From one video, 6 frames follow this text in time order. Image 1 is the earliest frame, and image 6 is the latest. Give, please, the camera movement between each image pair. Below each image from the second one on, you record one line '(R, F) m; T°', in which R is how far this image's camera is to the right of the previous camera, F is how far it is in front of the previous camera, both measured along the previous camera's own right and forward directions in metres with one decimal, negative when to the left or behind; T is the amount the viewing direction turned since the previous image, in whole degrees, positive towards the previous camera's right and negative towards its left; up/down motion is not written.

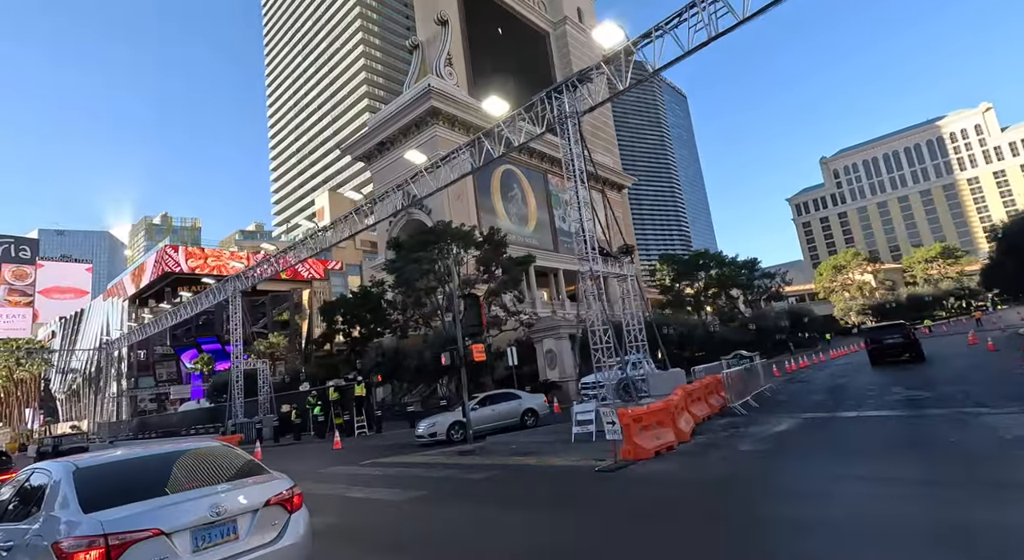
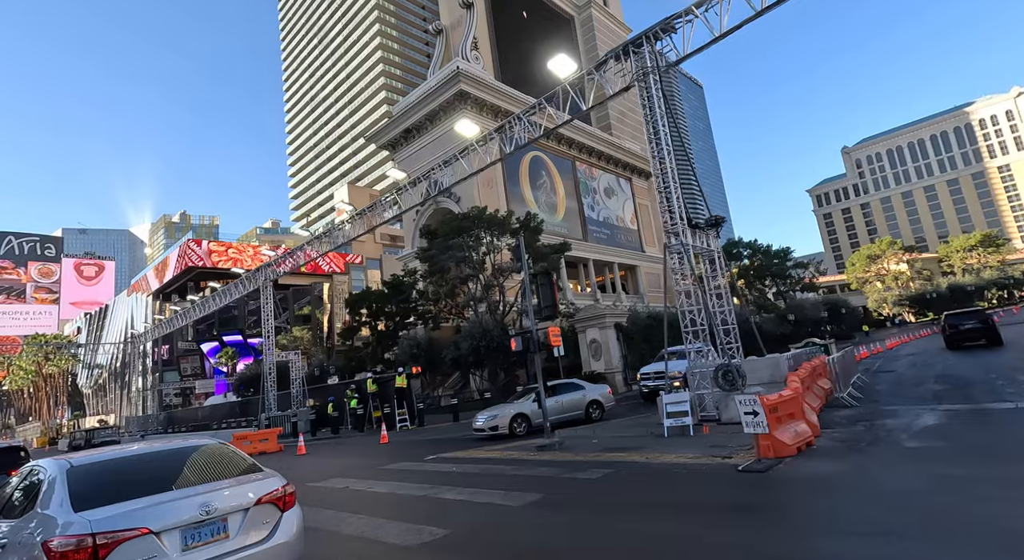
(-1.2, +1.1) m; -2°
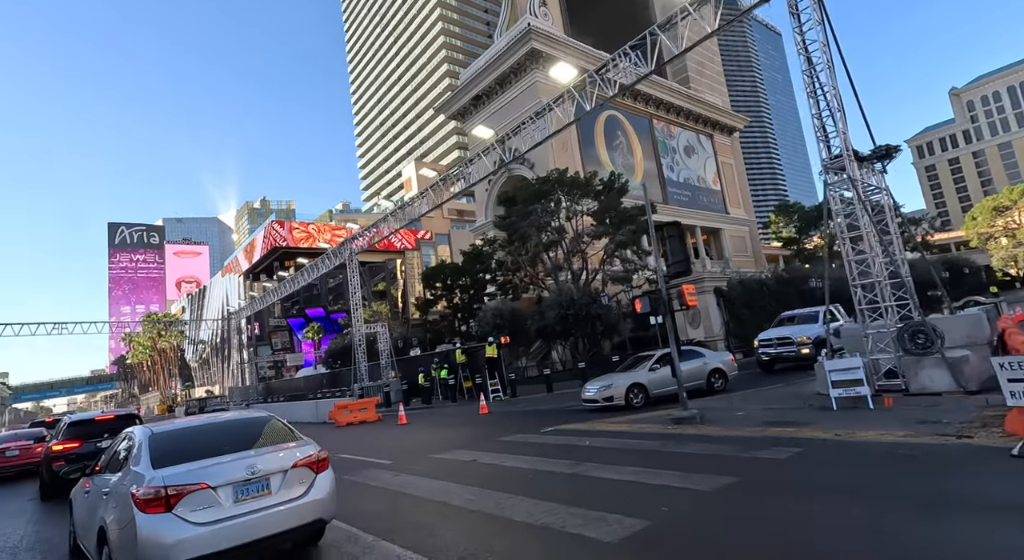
(-1.0, +1.0) m; -7°
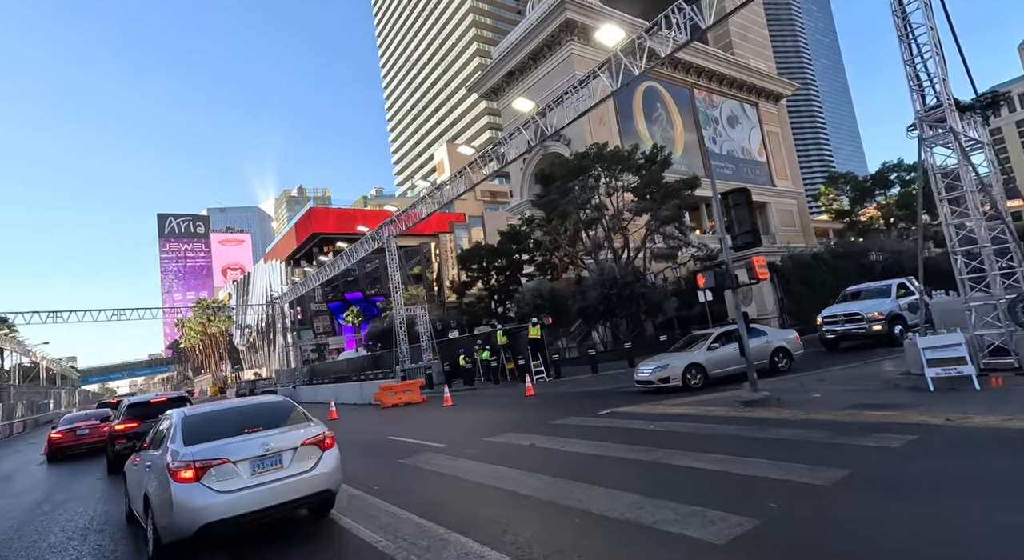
(-0.3, +0.5) m; -4°
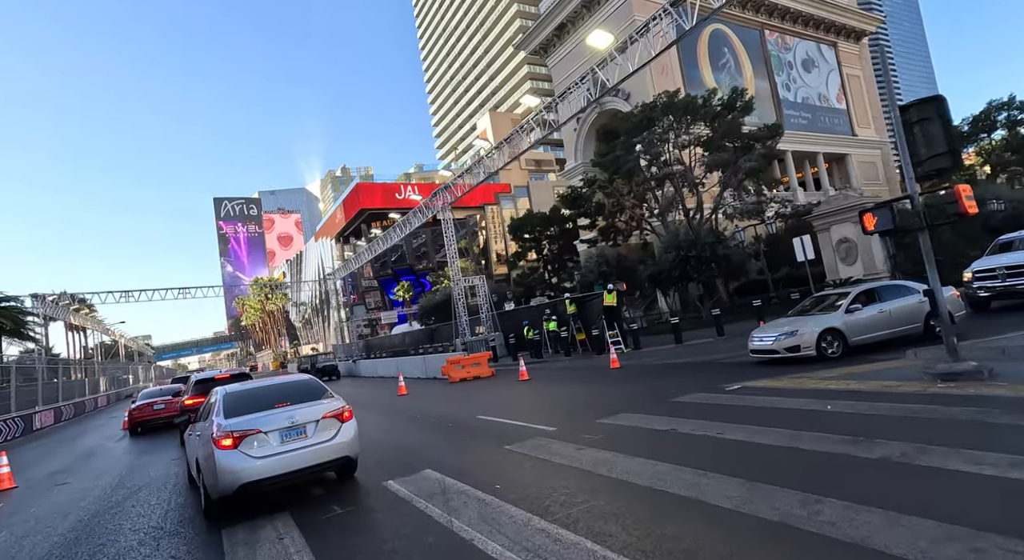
(-1.0, +1.6) m; -5°
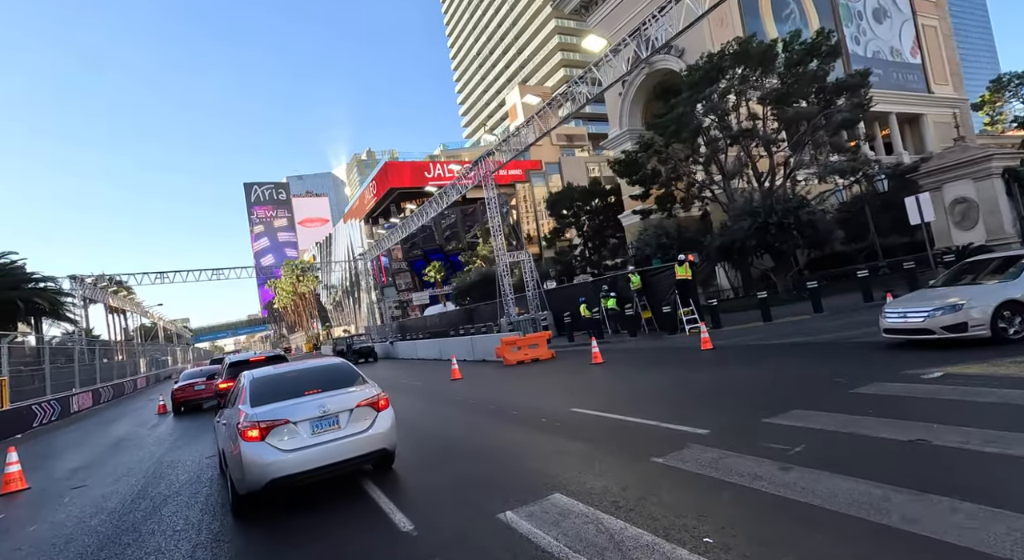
(-1.2, +2.1) m; -3°
